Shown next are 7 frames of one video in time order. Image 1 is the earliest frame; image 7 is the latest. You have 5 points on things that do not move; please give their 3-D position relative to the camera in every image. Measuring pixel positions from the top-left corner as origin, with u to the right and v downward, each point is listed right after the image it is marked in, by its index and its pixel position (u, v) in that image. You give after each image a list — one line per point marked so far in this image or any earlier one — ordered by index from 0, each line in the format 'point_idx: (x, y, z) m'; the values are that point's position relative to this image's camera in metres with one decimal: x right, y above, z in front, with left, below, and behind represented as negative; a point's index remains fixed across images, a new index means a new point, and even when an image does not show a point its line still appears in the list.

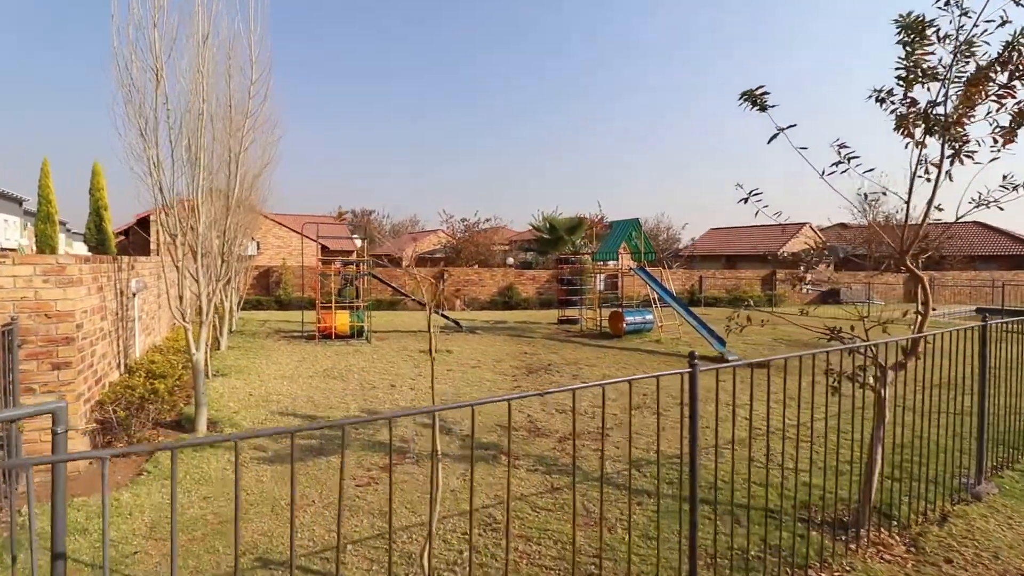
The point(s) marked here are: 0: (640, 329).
0: (+3.1, -1.0, +11.9) m
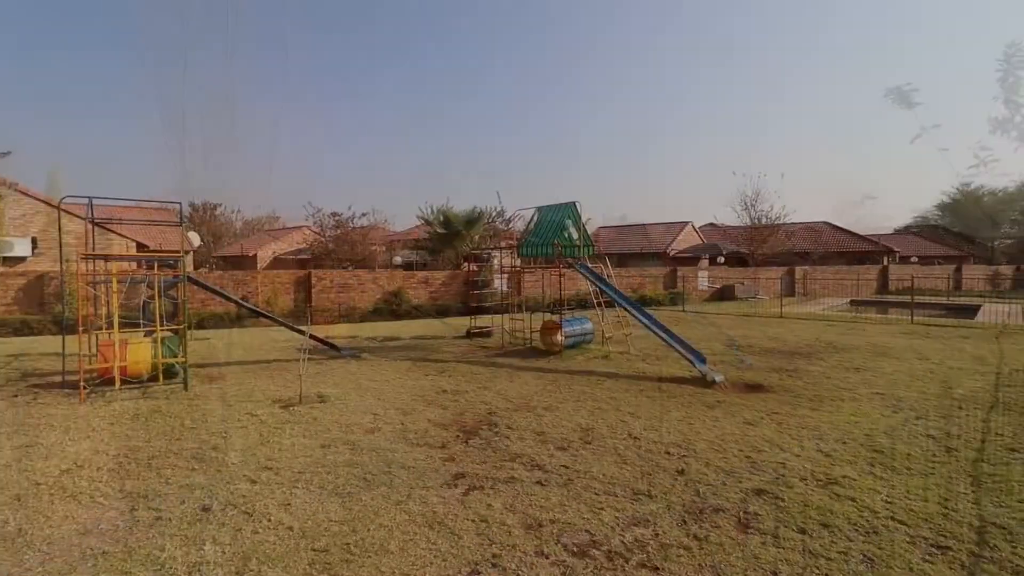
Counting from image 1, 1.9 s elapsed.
0: (+1.3, -1.0, +9.4) m
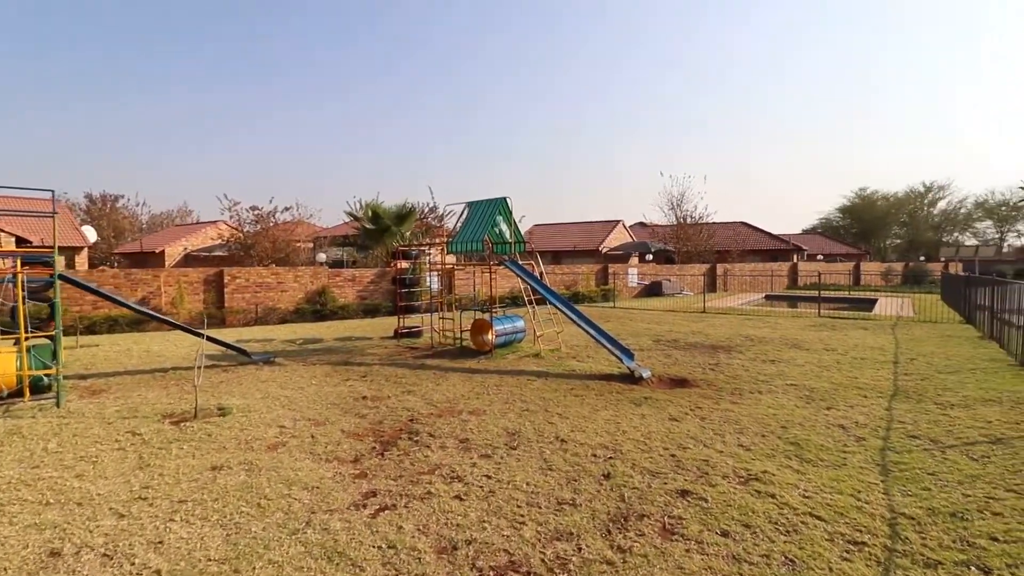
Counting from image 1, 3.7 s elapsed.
0: (0.0, -1.0, +9.2) m
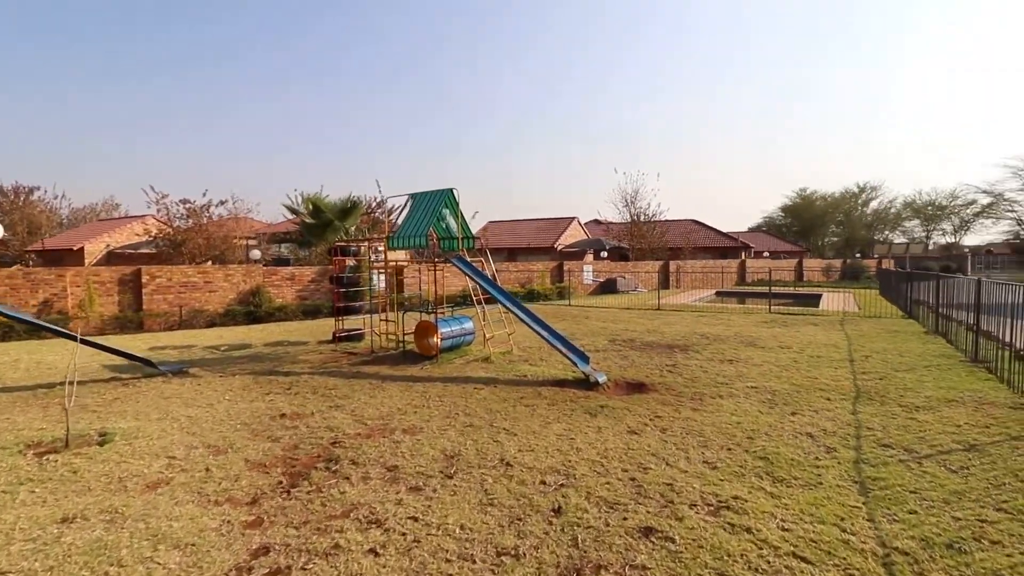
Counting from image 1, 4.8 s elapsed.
0: (-0.9, -1.0, +8.5) m
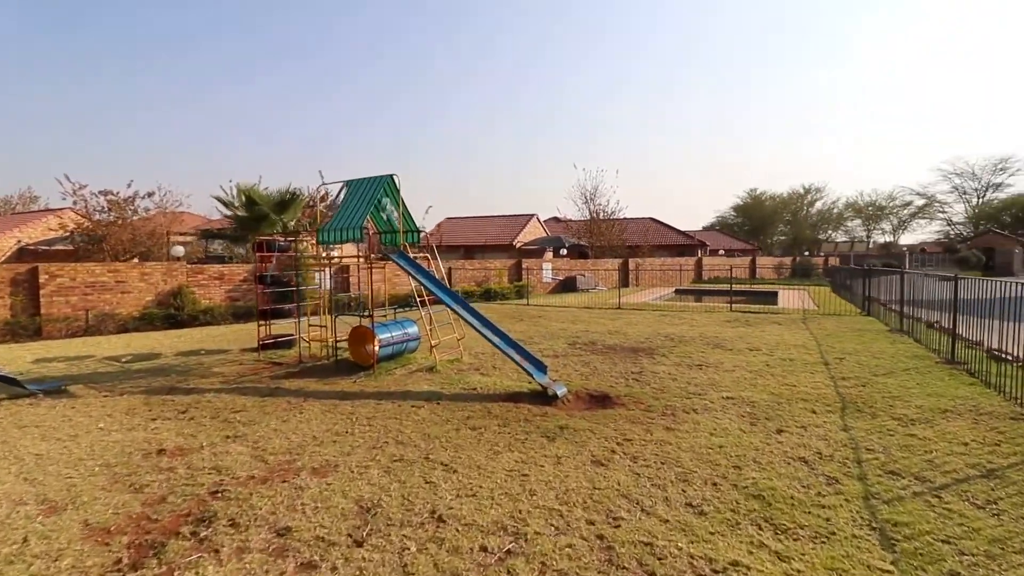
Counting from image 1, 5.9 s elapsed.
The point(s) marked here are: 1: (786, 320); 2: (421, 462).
0: (-1.7, -1.0, +7.5) m
1: (+6.6, -0.8, +11.8) m
2: (-0.7, -1.4, +3.9) m
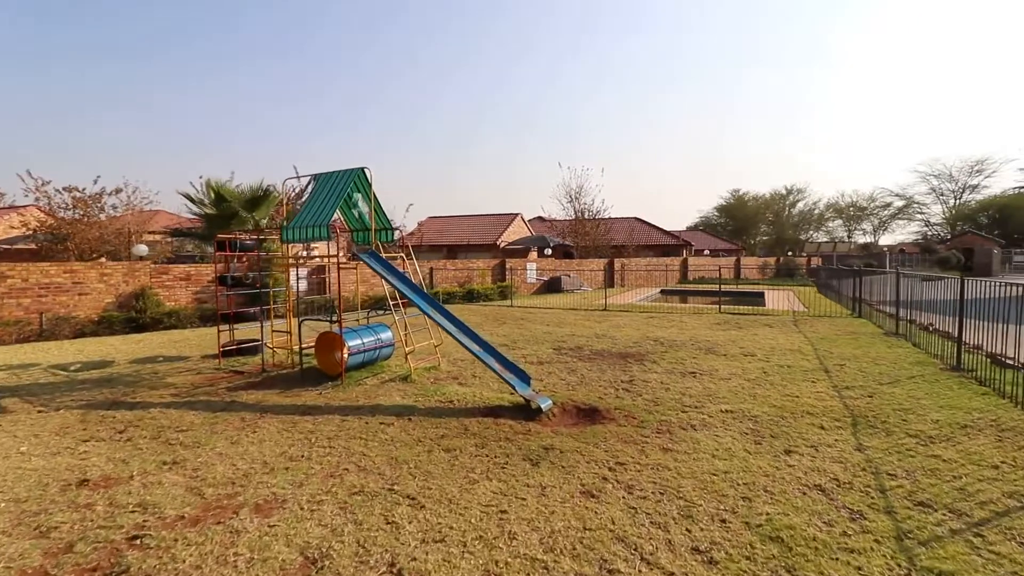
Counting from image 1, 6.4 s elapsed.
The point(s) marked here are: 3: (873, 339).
0: (-2.0, -1.0, +6.9) m
1: (+6.2, -0.8, +11.4) m
2: (-0.9, -1.4, +3.4) m
3: (+6.6, -0.9, +8.8) m
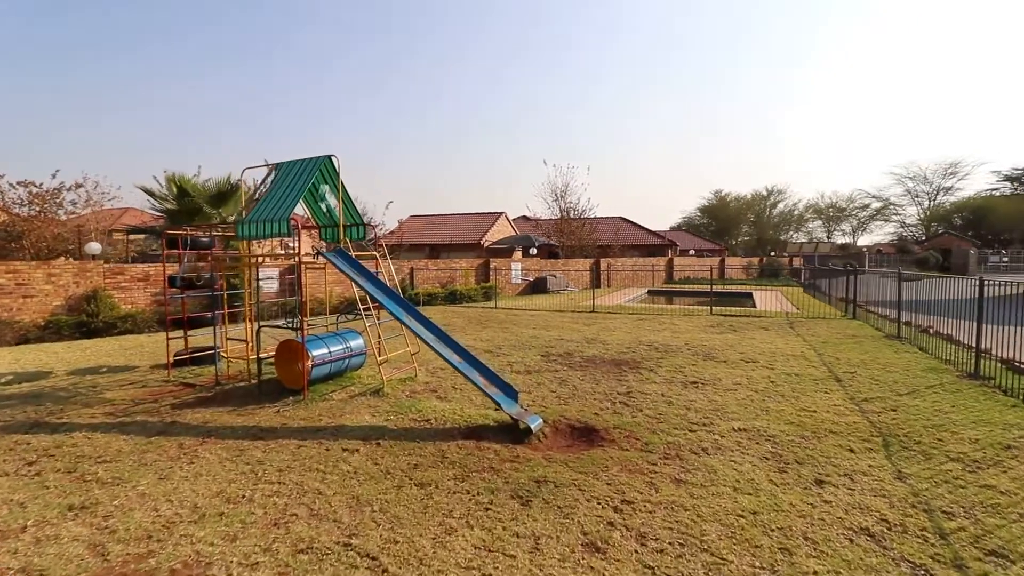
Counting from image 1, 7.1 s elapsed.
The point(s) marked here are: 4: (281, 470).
0: (-2.2, -1.0, +6.2) m
1: (+5.9, -0.8, +11.0) m
2: (-1.0, -1.5, +2.7) m
3: (+6.3, -0.9, +8.4) m
4: (-1.8, -1.4, +3.8) m
